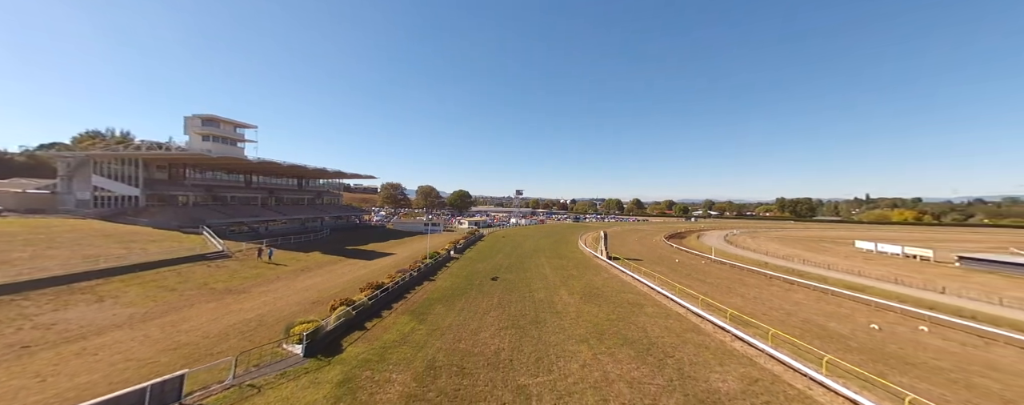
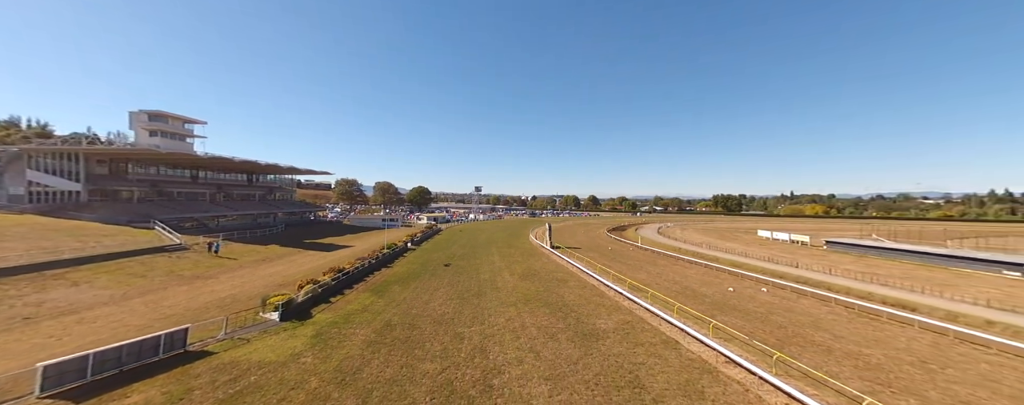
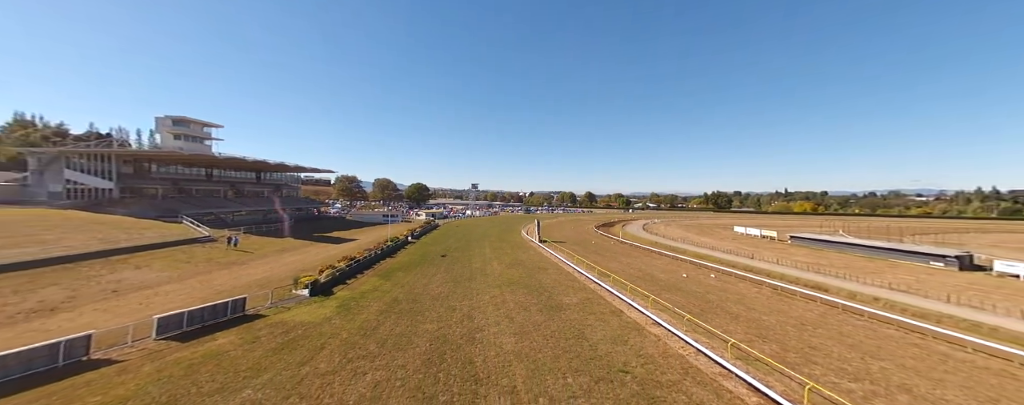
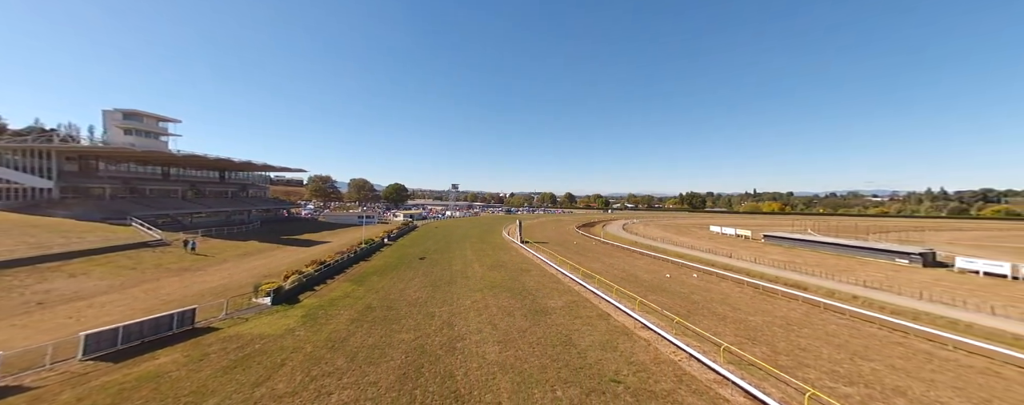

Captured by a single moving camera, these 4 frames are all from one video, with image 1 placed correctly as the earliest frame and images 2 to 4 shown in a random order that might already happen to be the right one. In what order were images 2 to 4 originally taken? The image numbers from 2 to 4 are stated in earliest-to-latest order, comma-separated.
2, 4, 3
